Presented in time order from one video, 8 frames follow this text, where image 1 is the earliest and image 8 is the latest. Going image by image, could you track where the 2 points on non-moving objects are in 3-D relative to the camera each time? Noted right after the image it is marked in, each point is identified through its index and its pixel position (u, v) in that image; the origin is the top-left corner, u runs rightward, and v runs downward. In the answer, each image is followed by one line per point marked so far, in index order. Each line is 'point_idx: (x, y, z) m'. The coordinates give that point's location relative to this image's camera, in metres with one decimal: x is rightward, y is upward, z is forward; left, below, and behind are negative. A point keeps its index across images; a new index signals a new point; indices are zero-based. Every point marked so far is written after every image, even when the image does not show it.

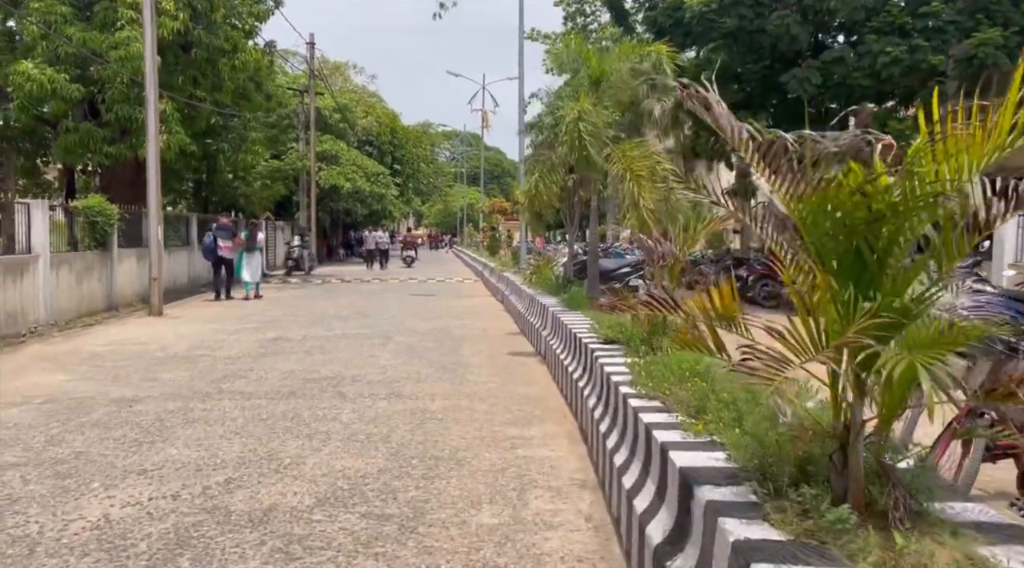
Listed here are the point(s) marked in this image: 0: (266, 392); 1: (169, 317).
0: (-2.4, -1.0, +8.8) m
1: (-6.3, -0.6, +16.6) m
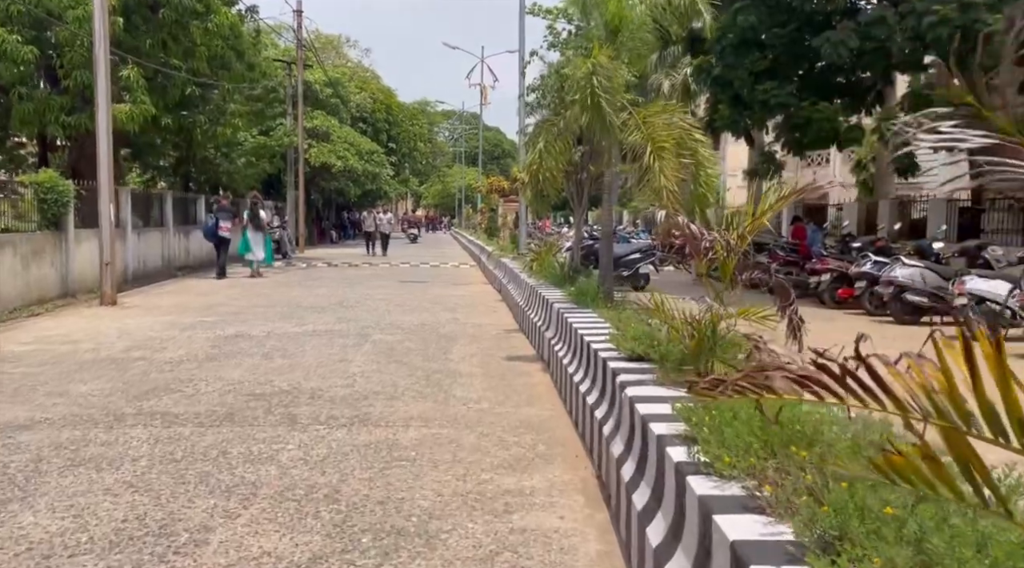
0: (-2.4, -1.0, +6.9) m
1: (-6.3, -0.4, +14.7) m
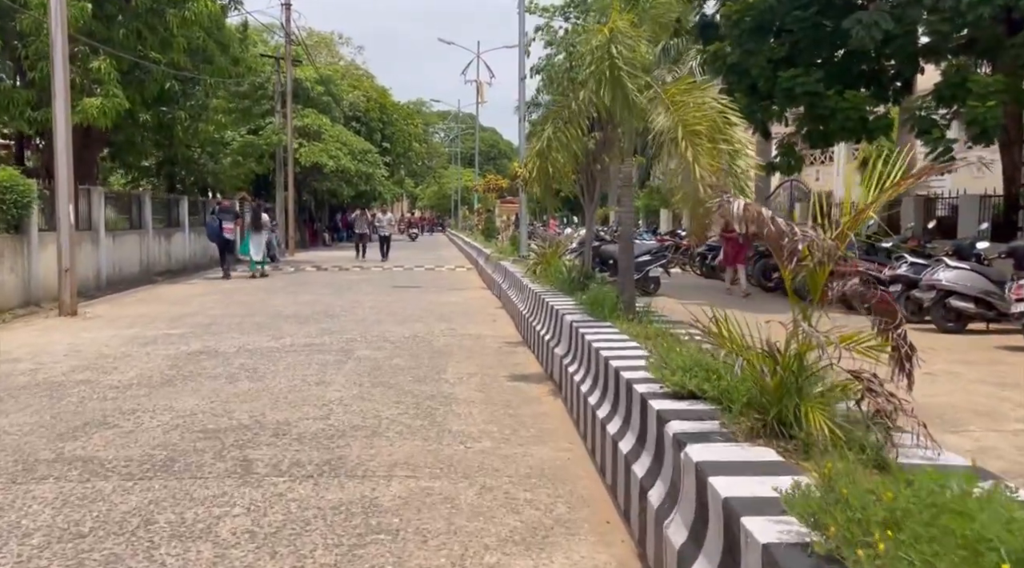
0: (-2.4, -1.1, +5.6) m
1: (-6.3, -0.5, +13.3) m
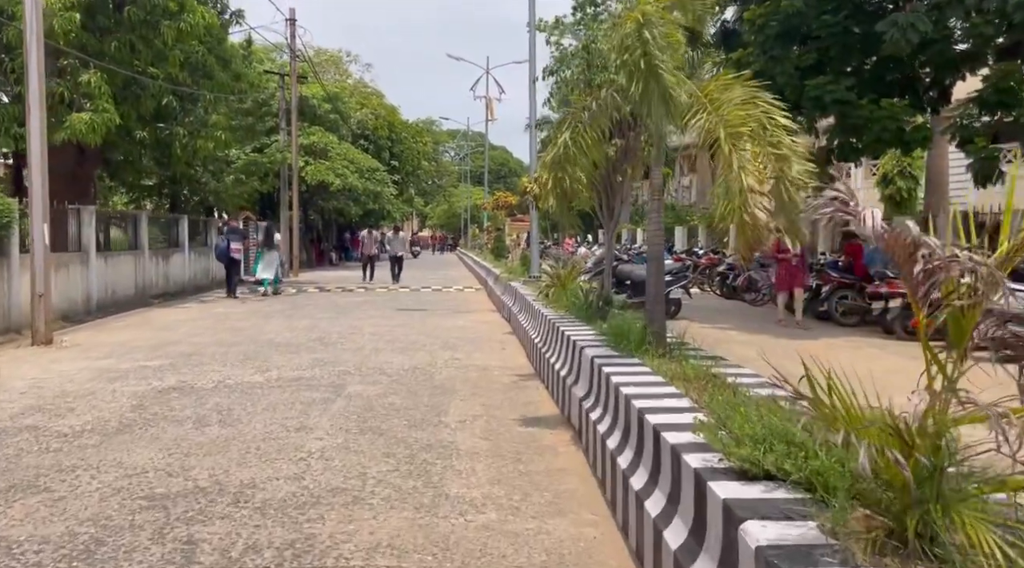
0: (-2.3, -1.3, +4.4) m
1: (-6.2, -0.9, +12.3) m
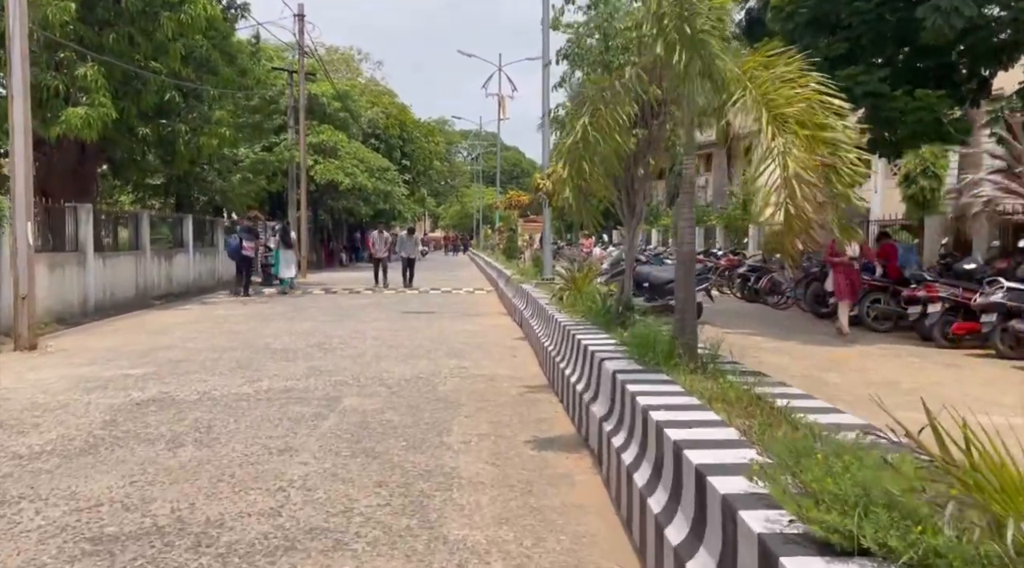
0: (-2.3, -1.3, +3.7) m
1: (-6.0, -0.9, +11.5) m
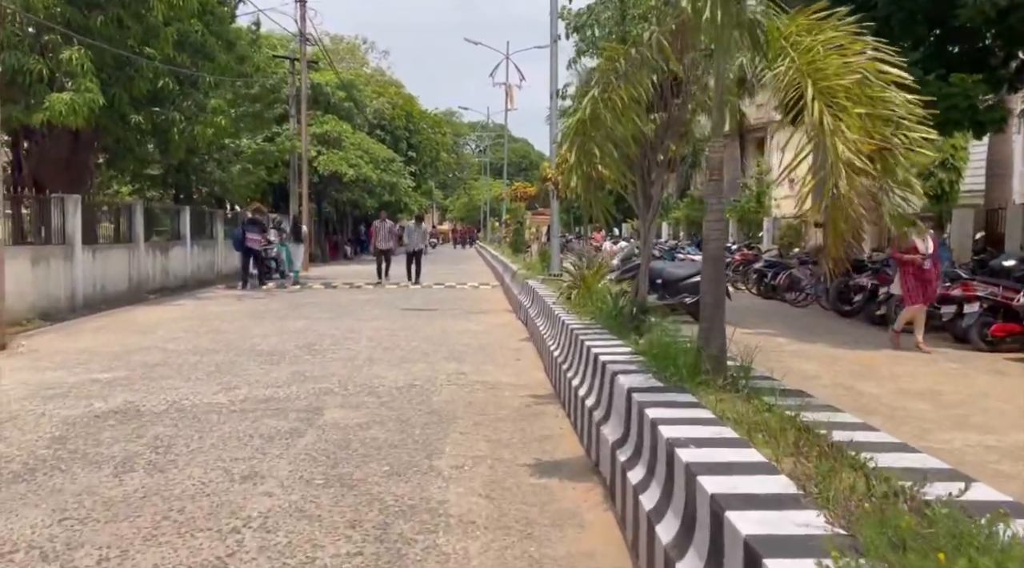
0: (-2.3, -1.3, +2.9) m
1: (-6.0, -0.8, +10.8) m
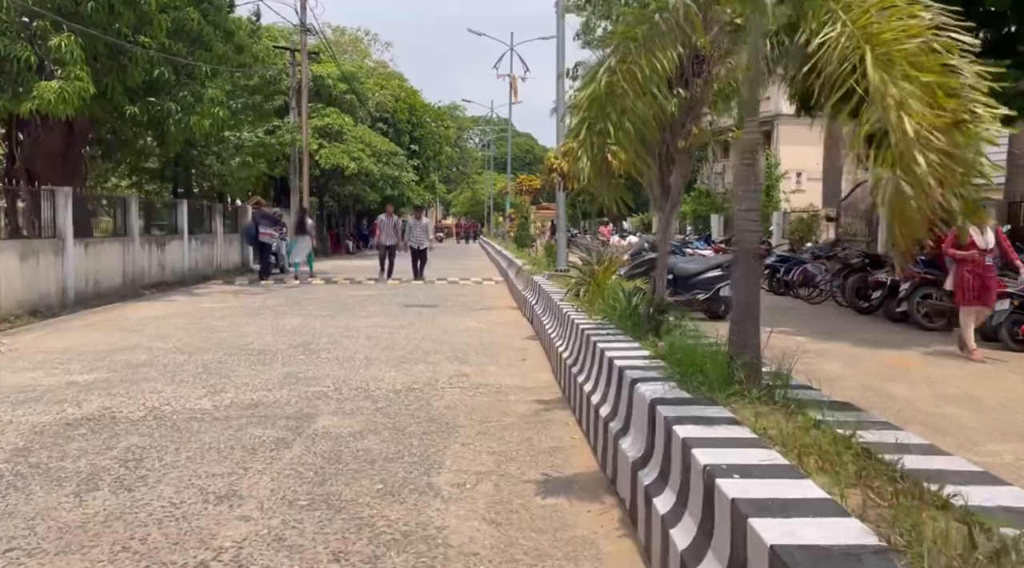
0: (-2.3, -1.3, +2.3) m
1: (-5.9, -0.8, +10.2) m
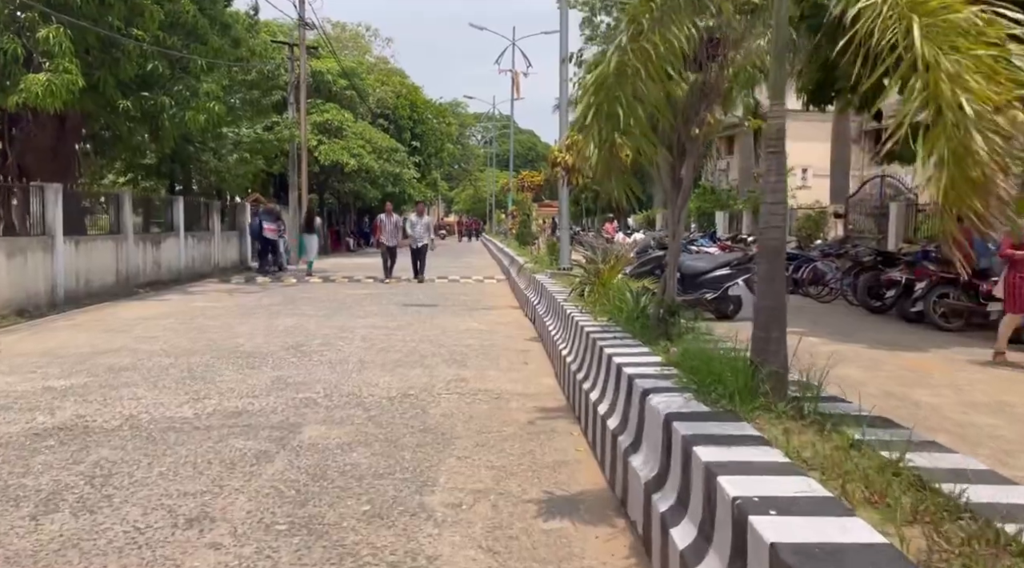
0: (-2.3, -1.3, +1.9) m
1: (-5.9, -0.8, +9.8) m
